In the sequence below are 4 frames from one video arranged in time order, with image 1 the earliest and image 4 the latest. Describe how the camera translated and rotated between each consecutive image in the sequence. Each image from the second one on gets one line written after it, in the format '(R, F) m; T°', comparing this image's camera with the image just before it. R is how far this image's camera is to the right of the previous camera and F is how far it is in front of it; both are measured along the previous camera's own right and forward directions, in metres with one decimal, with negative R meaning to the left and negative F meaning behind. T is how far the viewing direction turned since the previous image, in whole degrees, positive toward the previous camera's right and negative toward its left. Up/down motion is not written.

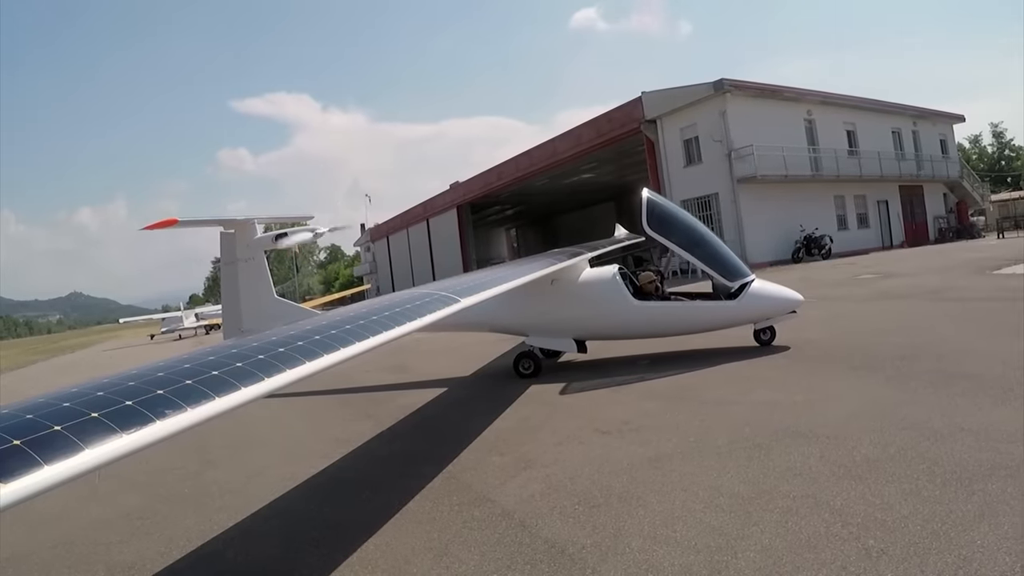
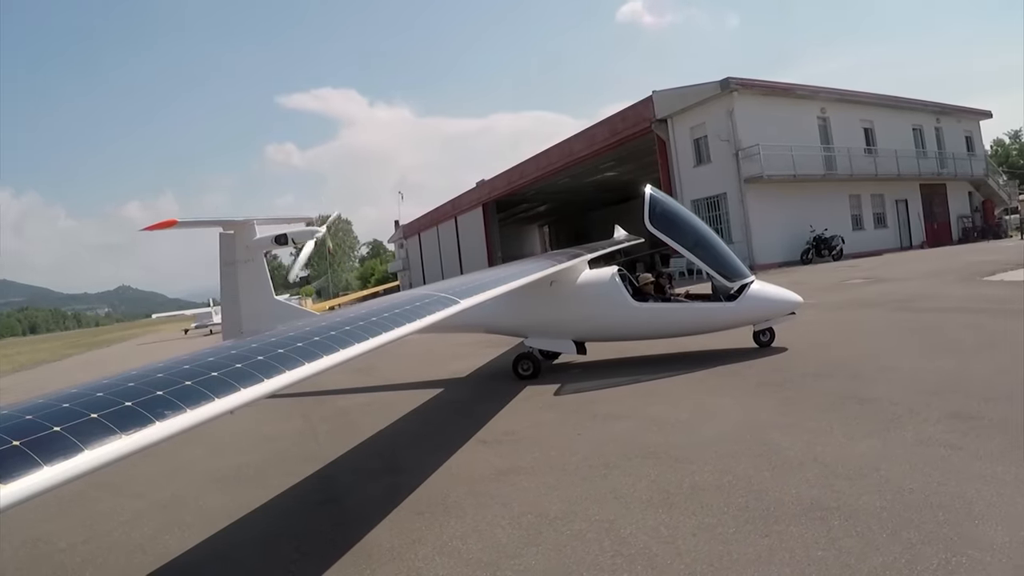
(+0.9, 0.0) m; -2°
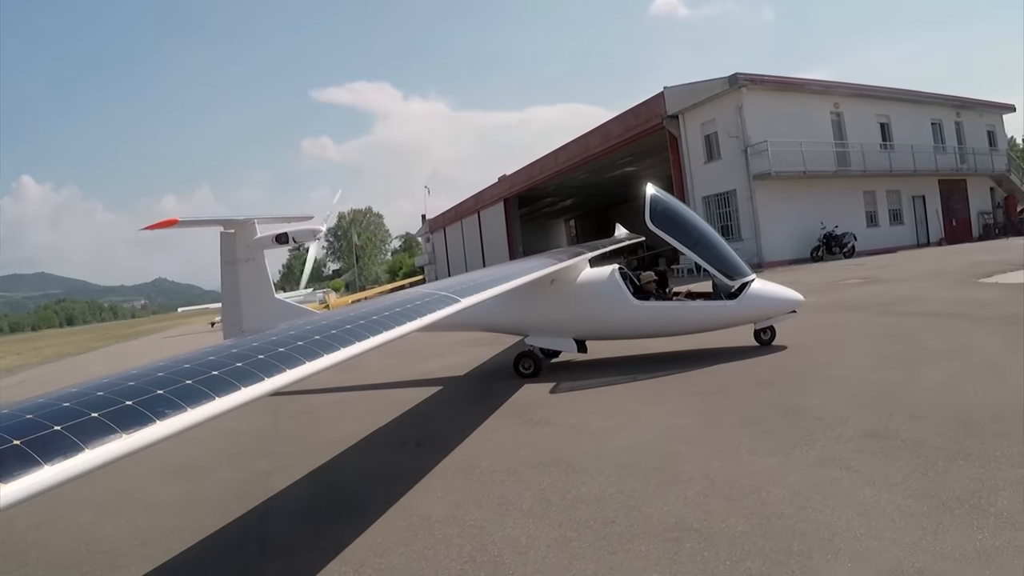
(+0.7, 0.0) m; -2°
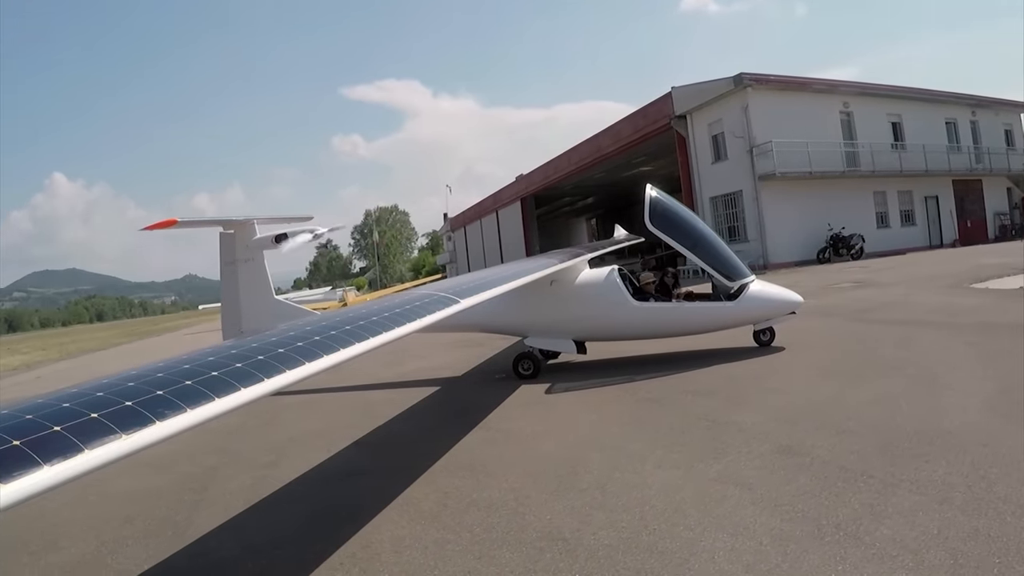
(+0.6, 0.0) m; -1°
